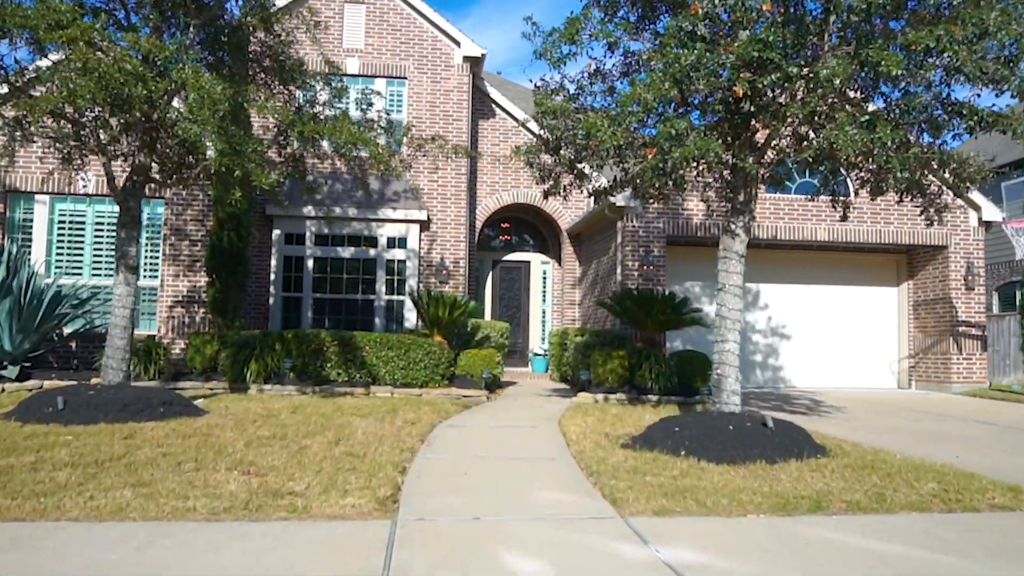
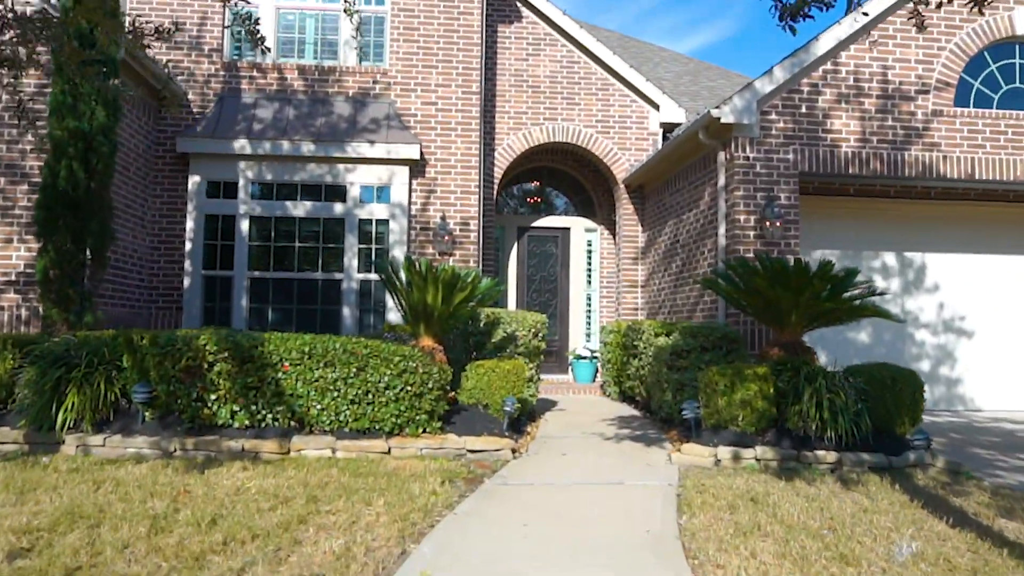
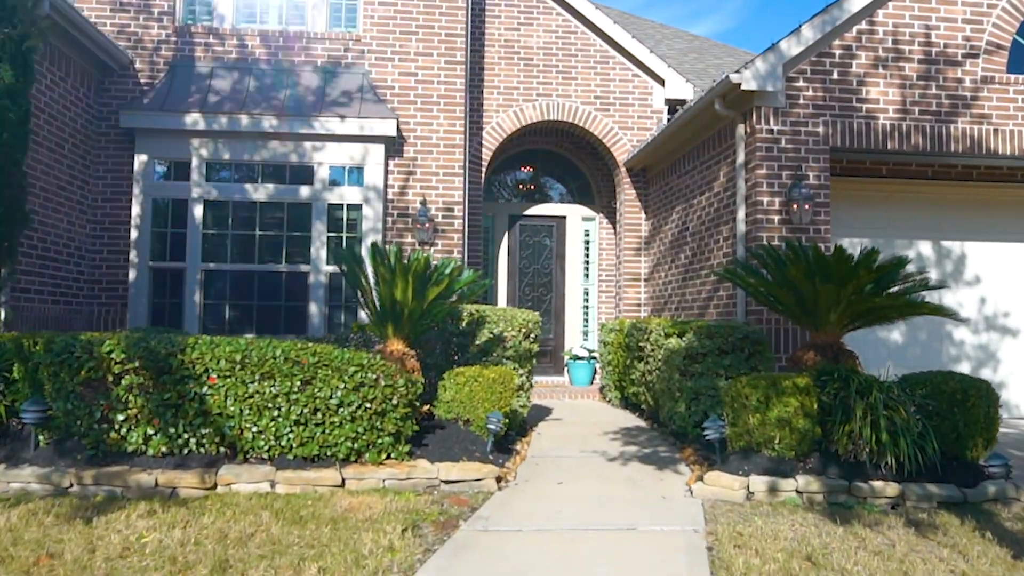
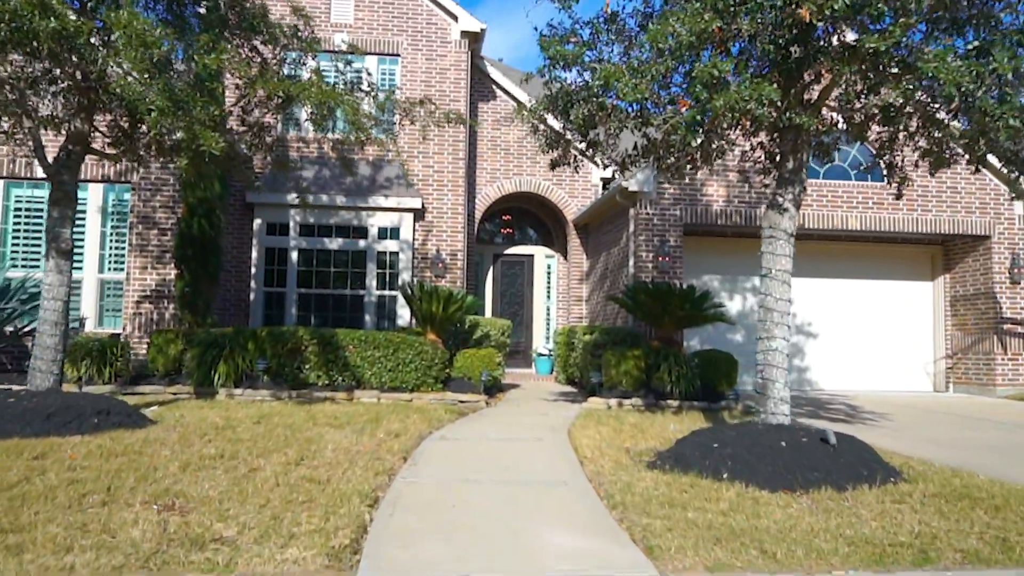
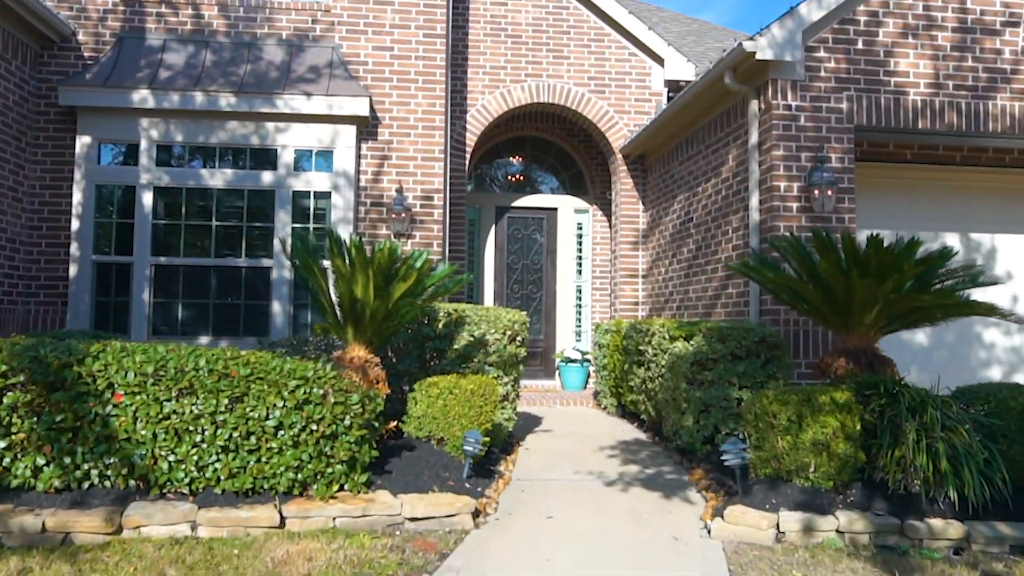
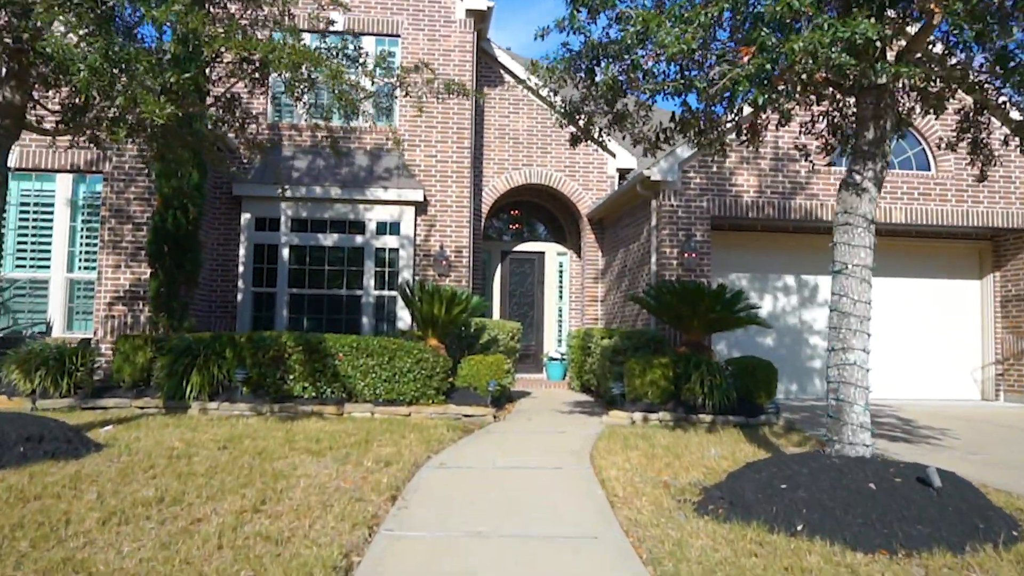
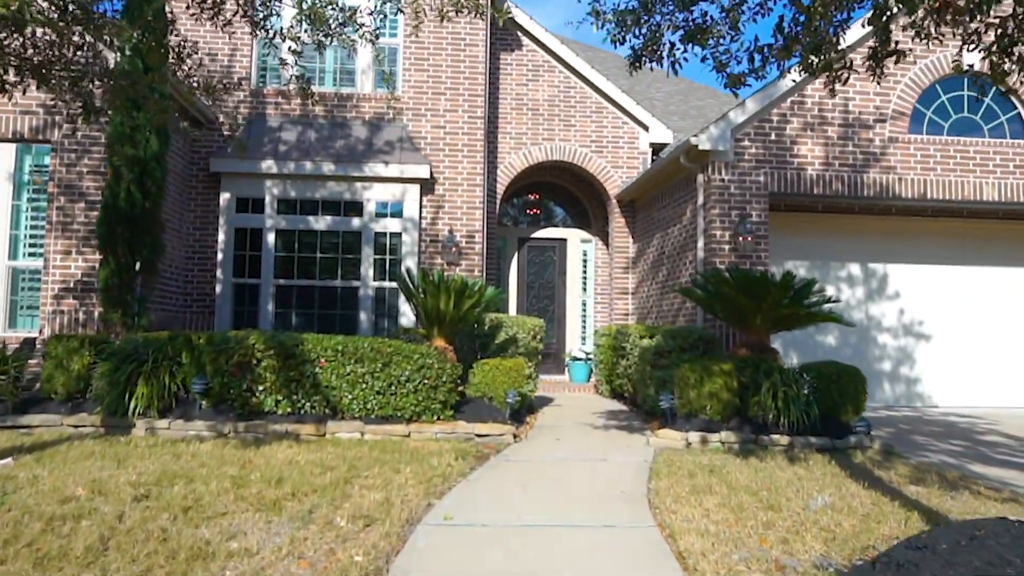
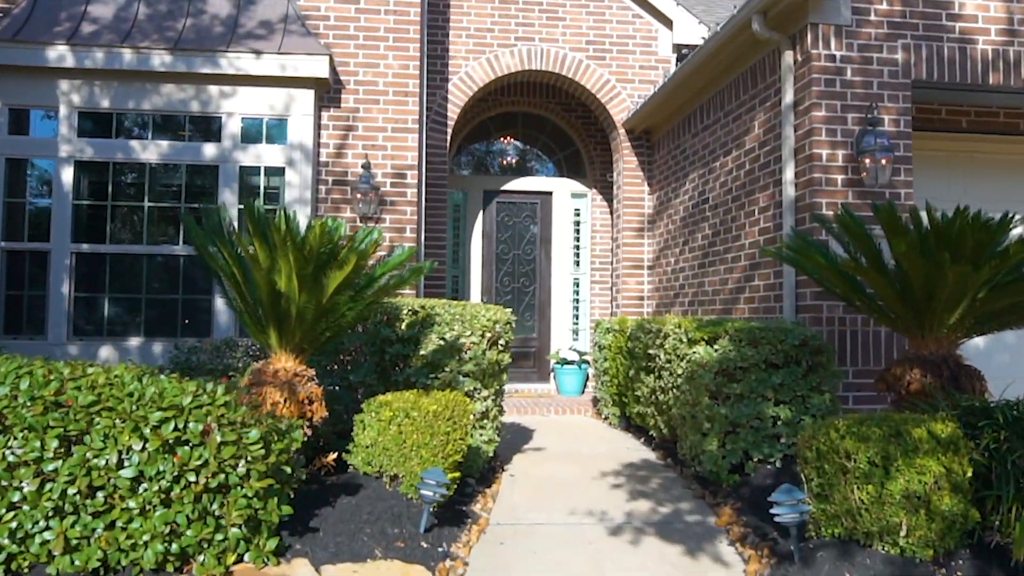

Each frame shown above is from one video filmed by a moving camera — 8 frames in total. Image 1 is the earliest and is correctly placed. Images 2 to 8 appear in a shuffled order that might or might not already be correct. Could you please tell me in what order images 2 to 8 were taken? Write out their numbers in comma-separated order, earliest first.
4, 6, 7, 2, 3, 5, 8
